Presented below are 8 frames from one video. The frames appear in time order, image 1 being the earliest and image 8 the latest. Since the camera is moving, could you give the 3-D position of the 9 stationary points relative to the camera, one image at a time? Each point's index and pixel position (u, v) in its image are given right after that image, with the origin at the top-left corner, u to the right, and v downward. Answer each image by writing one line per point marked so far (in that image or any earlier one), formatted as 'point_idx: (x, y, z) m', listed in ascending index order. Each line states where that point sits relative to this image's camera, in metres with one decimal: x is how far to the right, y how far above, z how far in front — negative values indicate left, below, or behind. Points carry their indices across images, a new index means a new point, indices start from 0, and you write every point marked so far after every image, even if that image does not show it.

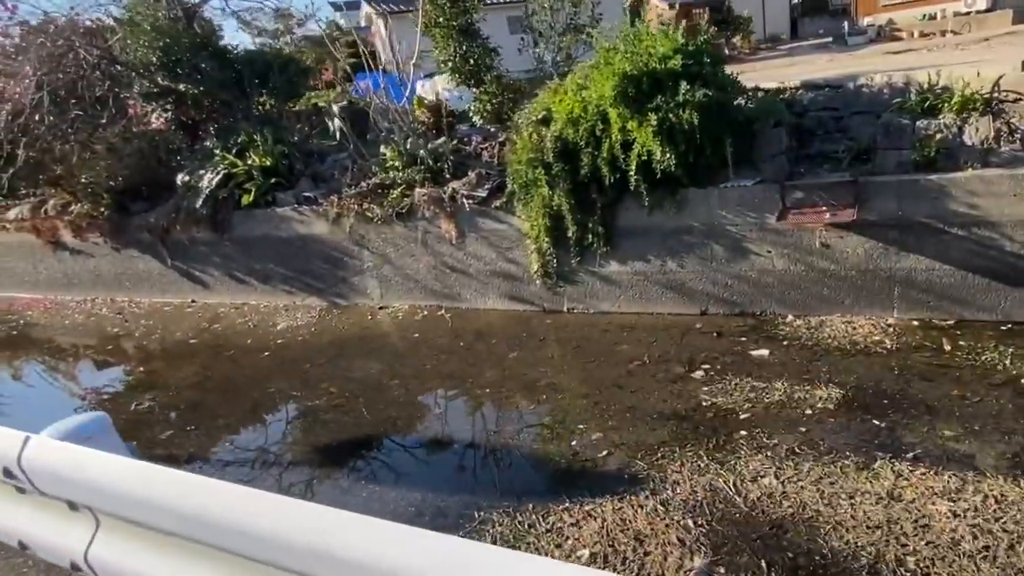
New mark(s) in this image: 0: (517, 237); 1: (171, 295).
0: (0.0, +0.4, +5.5) m
1: (-3.5, -0.1, +7.5) m
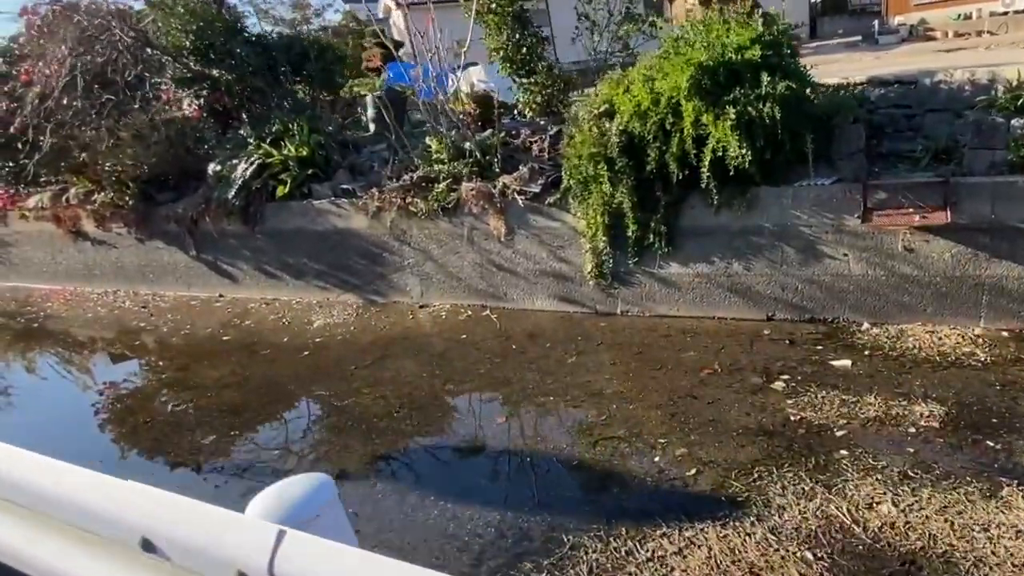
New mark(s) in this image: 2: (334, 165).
0: (+0.4, +0.4, +5.2) m
1: (-3.1, 0.0, +7.3) m
2: (-1.6, +1.1, +6.6) m
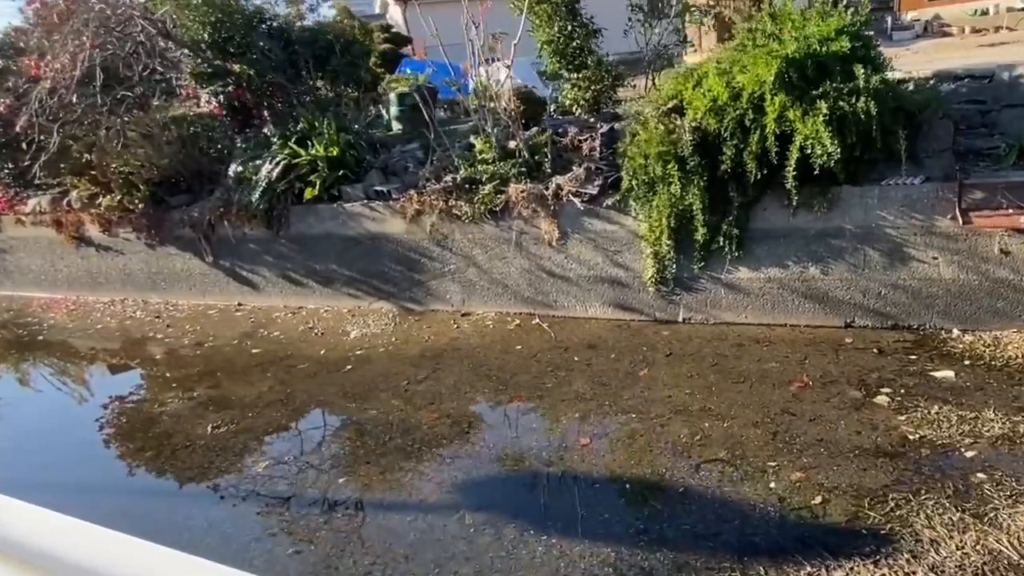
0: (+0.8, +0.3, +4.9) m
1: (-2.8, -0.1, +6.9) m
2: (-1.2, +1.0, +6.3) m
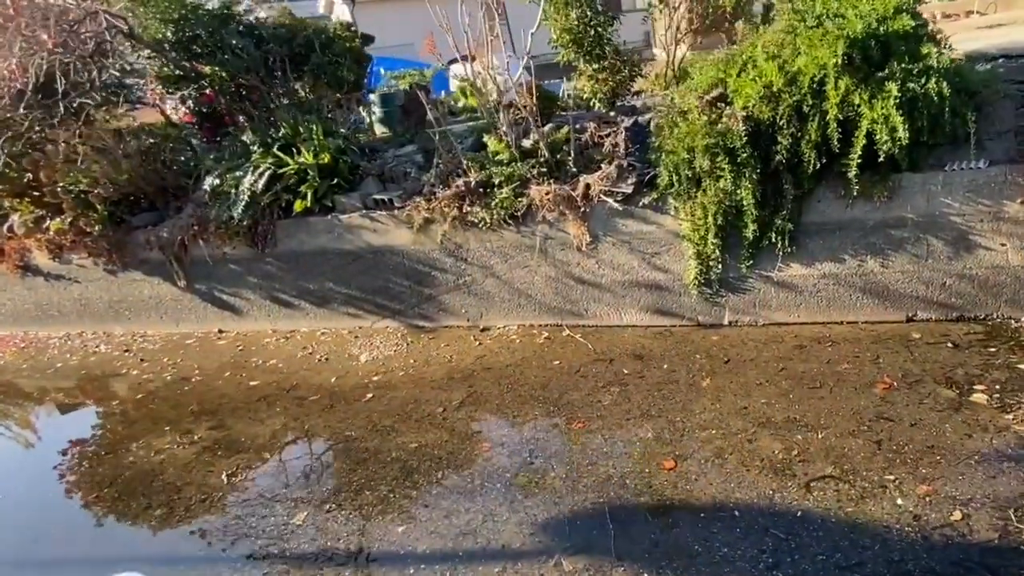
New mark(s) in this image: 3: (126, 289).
0: (+1.0, +0.3, +4.6) m
1: (-2.7, -0.3, +6.2) m
2: (-1.2, +0.9, +5.8) m
3: (-3.3, 0.0, +6.2) m
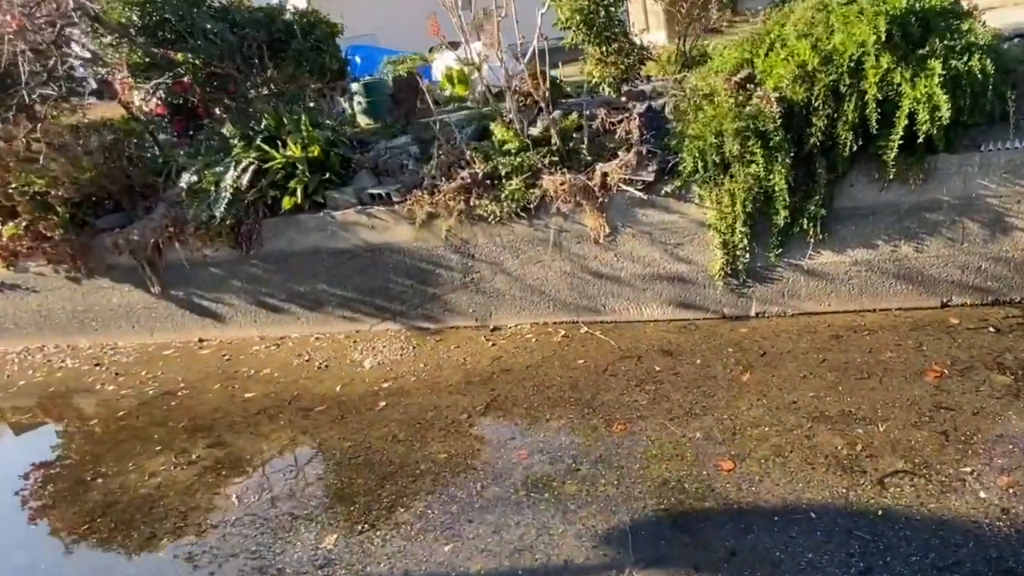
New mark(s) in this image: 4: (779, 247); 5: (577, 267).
0: (+1.1, +0.4, +4.4) m
1: (-2.7, -0.4, +5.8) m
2: (-1.2, +0.9, +5.4) m
3: (-3.3, -0.1, +5.7) m
4: (+1.5, +0.2, +4.2) m
5: (+0.4, +0.1, +4.7) m
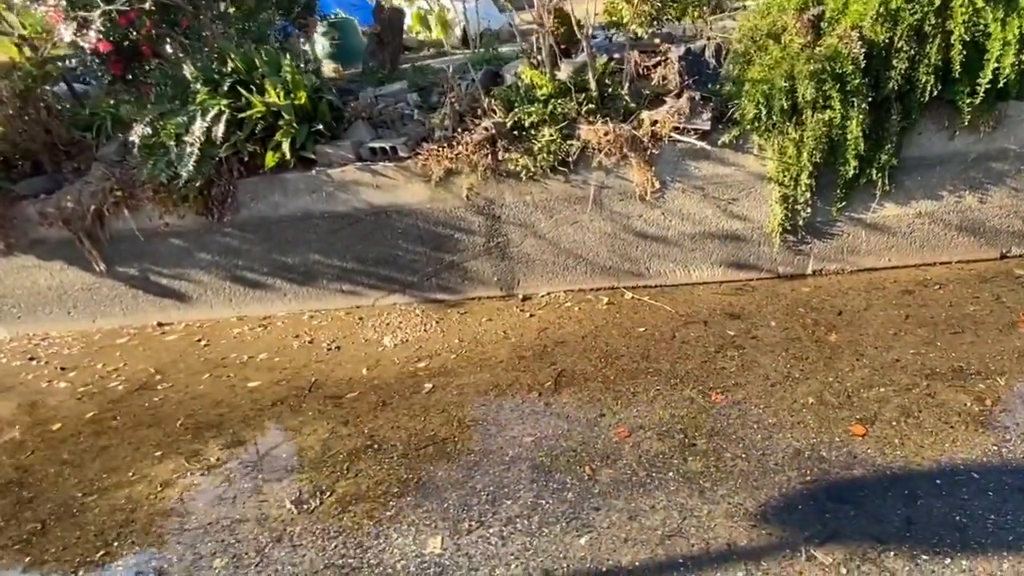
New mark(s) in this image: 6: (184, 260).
0: (+1.3, +0.6, +4.1) m
1: (-2.6, -0.2, +4.9) m
2: (-1.1, +1.1, +4.7) m
3: (-3.2, +0.1, +4.7) m
4: (+1.8, +0.5, +4.0) m
5: (+0.6, +0.4, +4.3) m
6: (-2.1, +0.2, +4.7) m
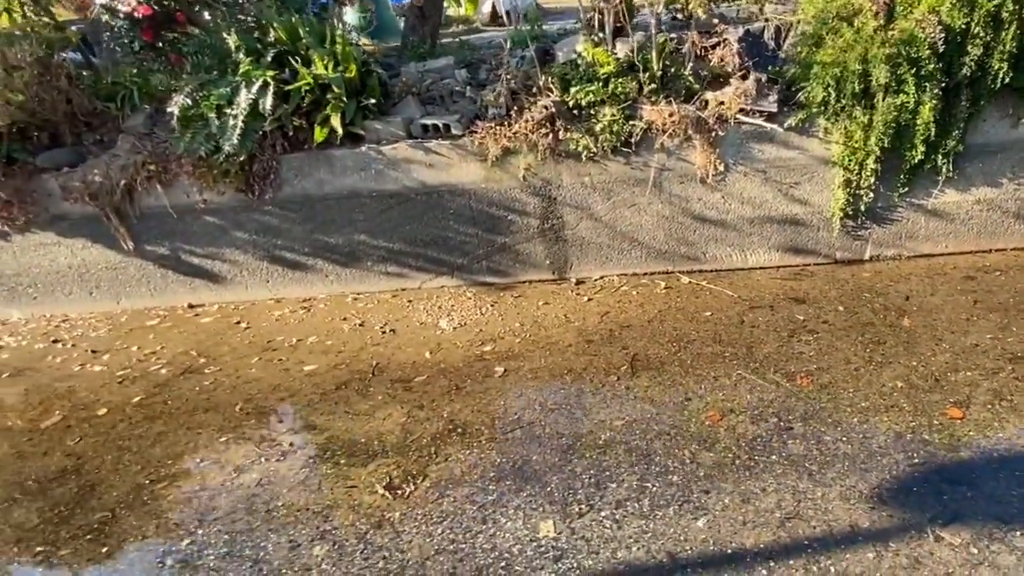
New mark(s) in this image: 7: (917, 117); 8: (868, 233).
0: (+1.6, +0.7, +4.1) m
1: (-2.3, -0.1, +4.6) m
2: (-0.8, +1.2, +4.6) m
3: (-2.8, +0.2, +4.5) m
4: (+2.2, +0.6, +4.0) m
5: (+1.0, +0.4, +4.3) m
6: (-1.8, +0.3, +4.5) m
7: (+2.1, +0.9, +3.8) m
8: (+2.0, +0.3, +4.2) m
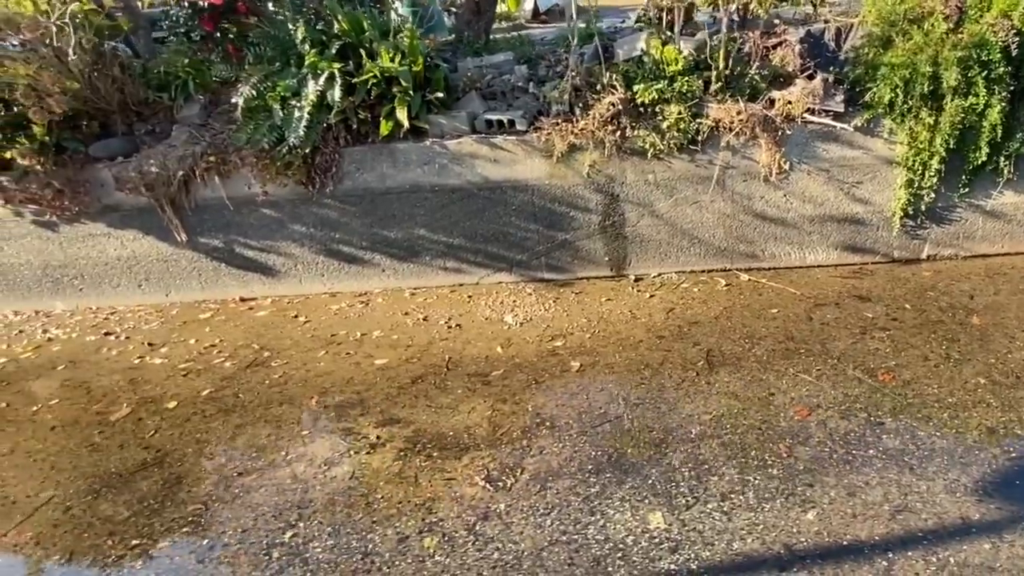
0: (+2.0, +0.7, +4.1) m
1: (-2.0, 0.0, +4.6) m
2: (-0.4, +1.2, +4.6) m
3: (-2.5, +0.2, +4.4) m
4: (+2.5, +0.6, +4.1) m
5: (+1.3, +0.5, +4.3) m
6: (-1.4, +0.3, +4.5) m
7: (+2.5, +0.9, +3.9) m
8: (+2.4, +0.3, +4.2) m
